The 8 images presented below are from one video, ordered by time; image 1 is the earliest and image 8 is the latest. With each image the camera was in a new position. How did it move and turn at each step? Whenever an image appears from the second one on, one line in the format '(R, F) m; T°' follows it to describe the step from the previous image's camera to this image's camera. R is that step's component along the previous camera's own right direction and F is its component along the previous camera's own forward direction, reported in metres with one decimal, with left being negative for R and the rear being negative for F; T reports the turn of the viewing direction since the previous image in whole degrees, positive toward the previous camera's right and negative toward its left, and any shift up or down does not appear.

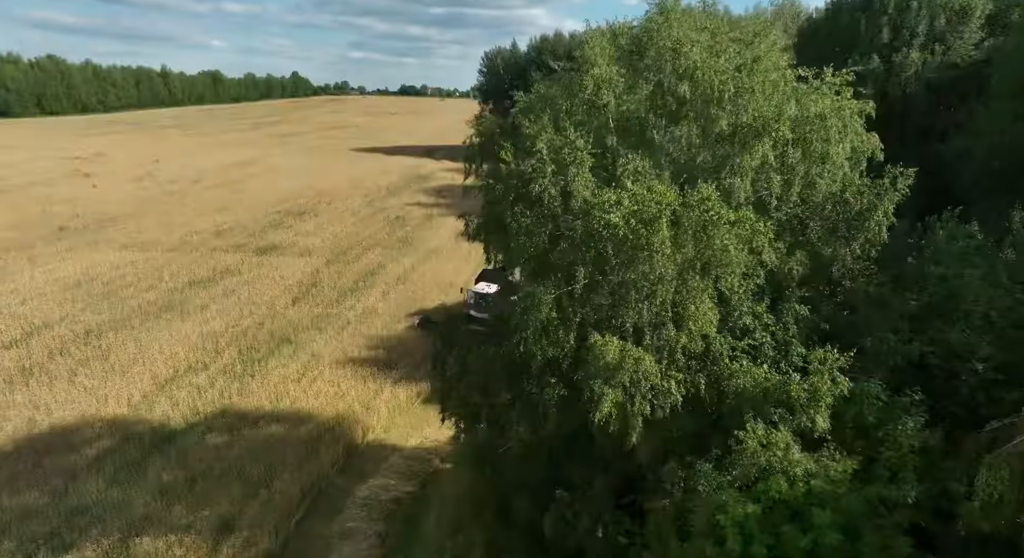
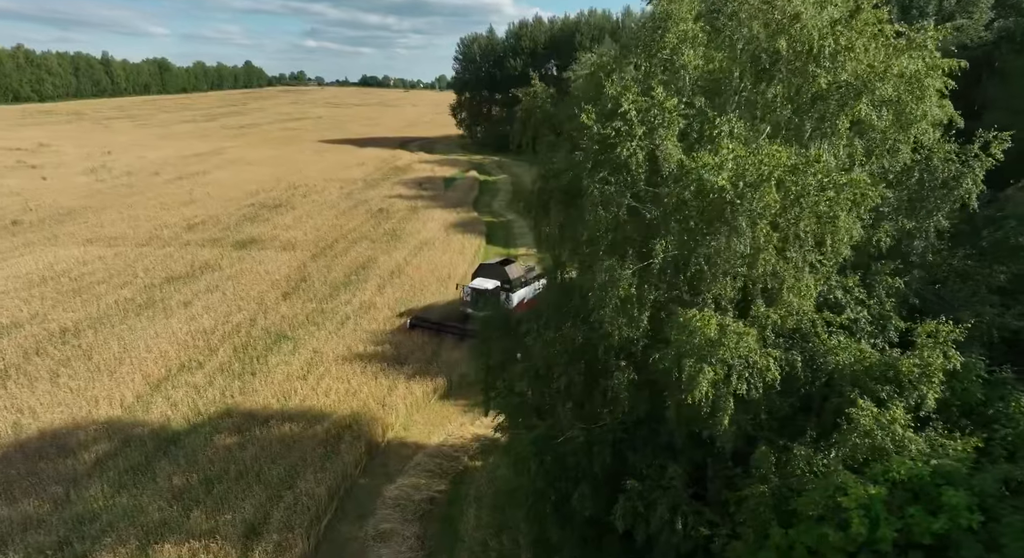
(-1.0, +0.4) m; +3°
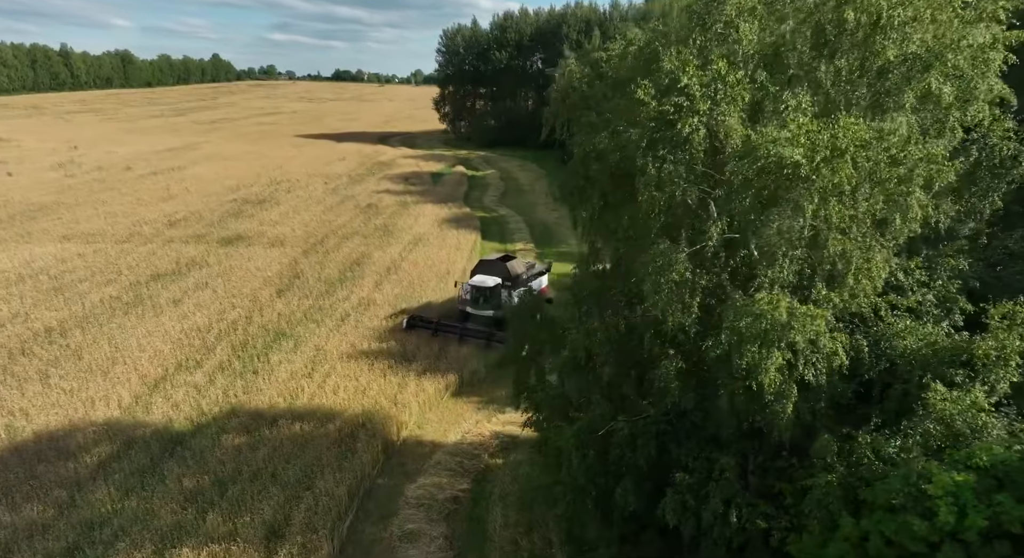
(-0.6, +0.2) m; +2°
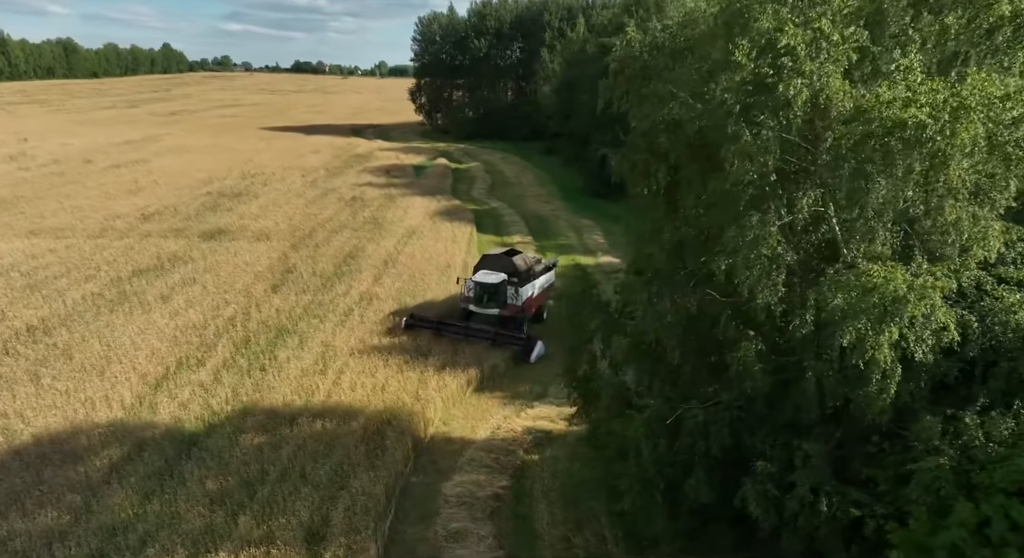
(-1.0, +0.2) m; +3°
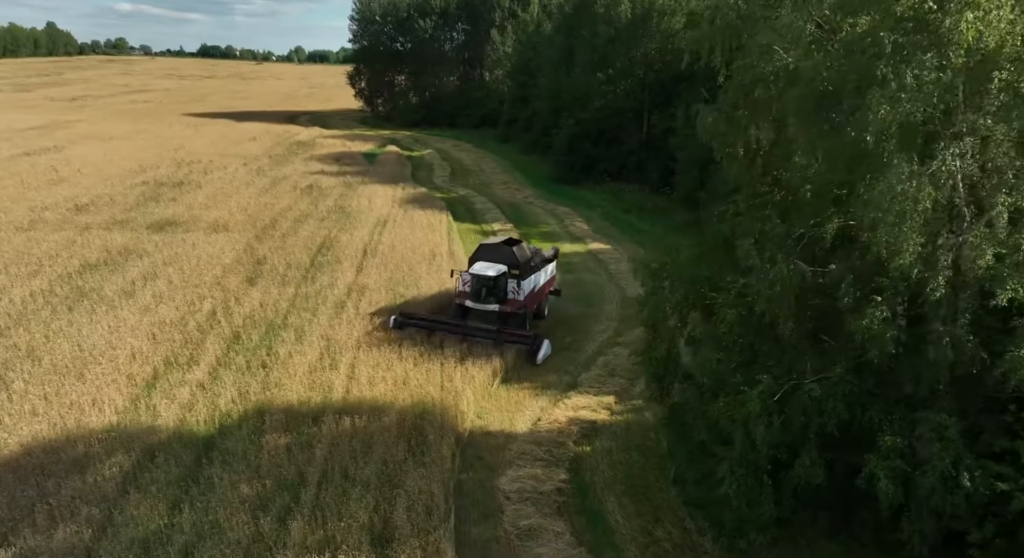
(-1.7, +0.3) m; +6°
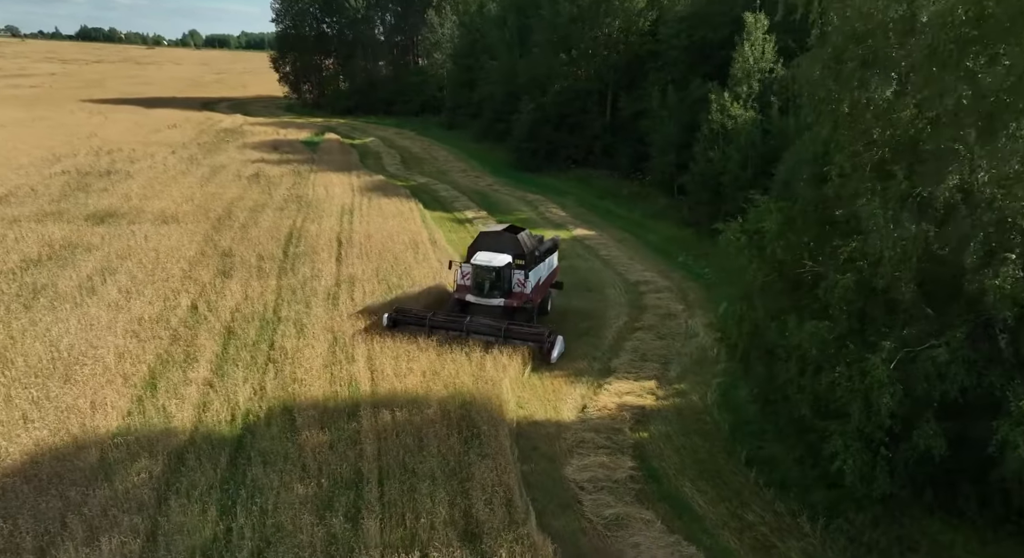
(-1.9, +0.2) m; +6°
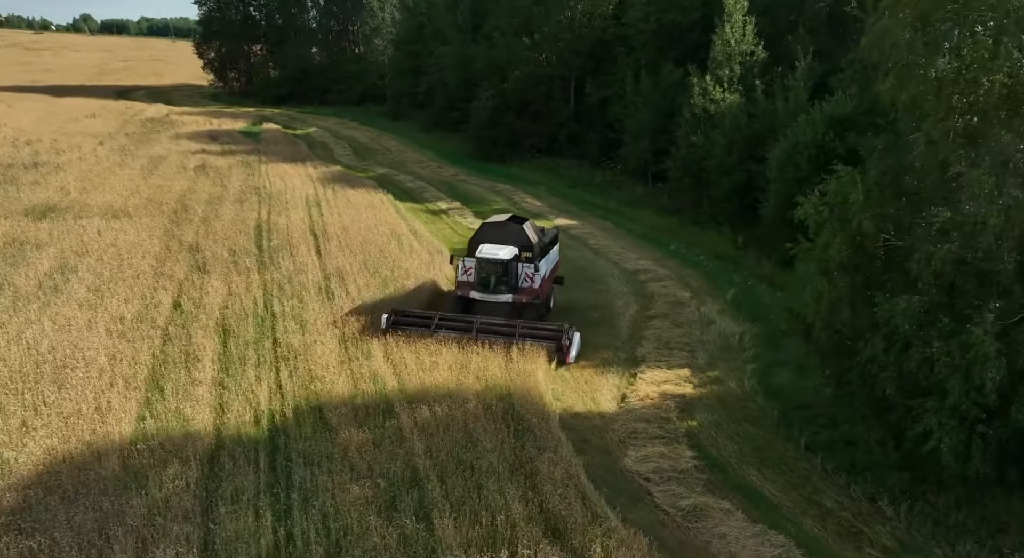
(-1.7, +0.2) m; +6°
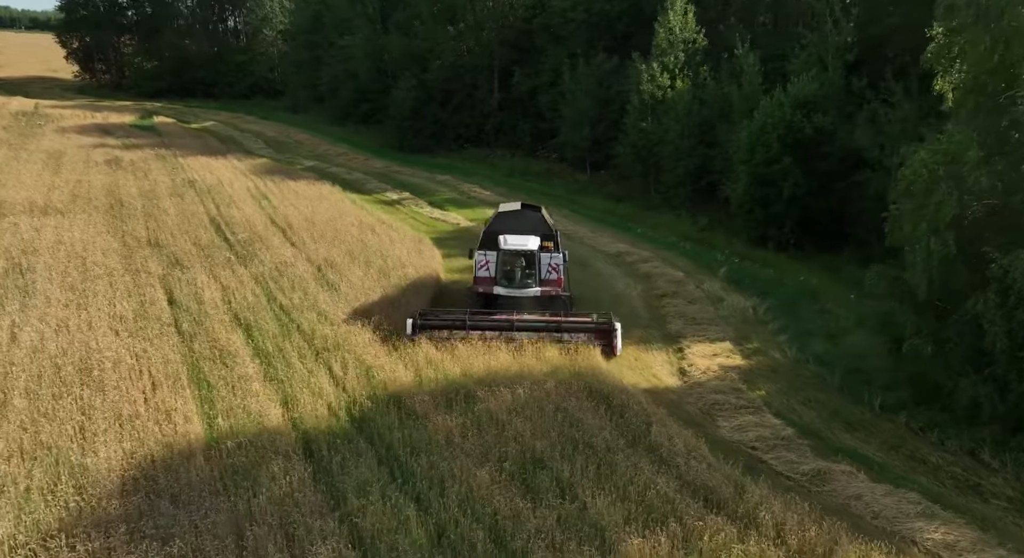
(-3.0, +0.3) m; +9°
